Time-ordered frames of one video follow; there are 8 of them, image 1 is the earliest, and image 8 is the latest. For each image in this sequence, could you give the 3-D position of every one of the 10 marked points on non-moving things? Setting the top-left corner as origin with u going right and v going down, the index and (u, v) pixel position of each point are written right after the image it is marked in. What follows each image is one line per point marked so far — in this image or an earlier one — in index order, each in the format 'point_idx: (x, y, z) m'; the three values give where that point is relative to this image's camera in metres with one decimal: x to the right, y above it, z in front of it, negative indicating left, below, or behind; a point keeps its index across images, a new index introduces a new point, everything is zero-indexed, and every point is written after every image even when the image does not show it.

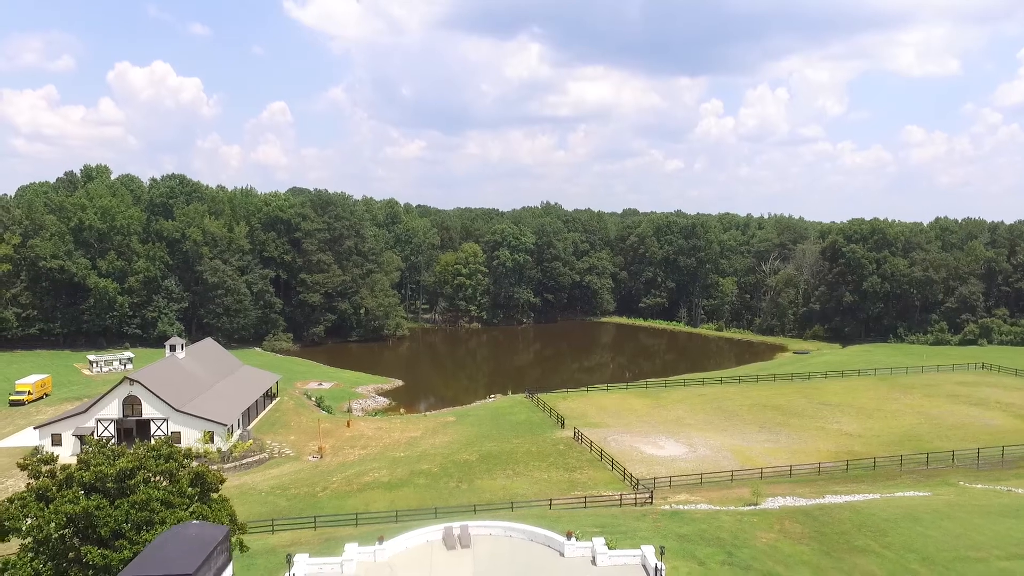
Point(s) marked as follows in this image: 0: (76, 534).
0: (-10.5, -5.9, +15.2) m
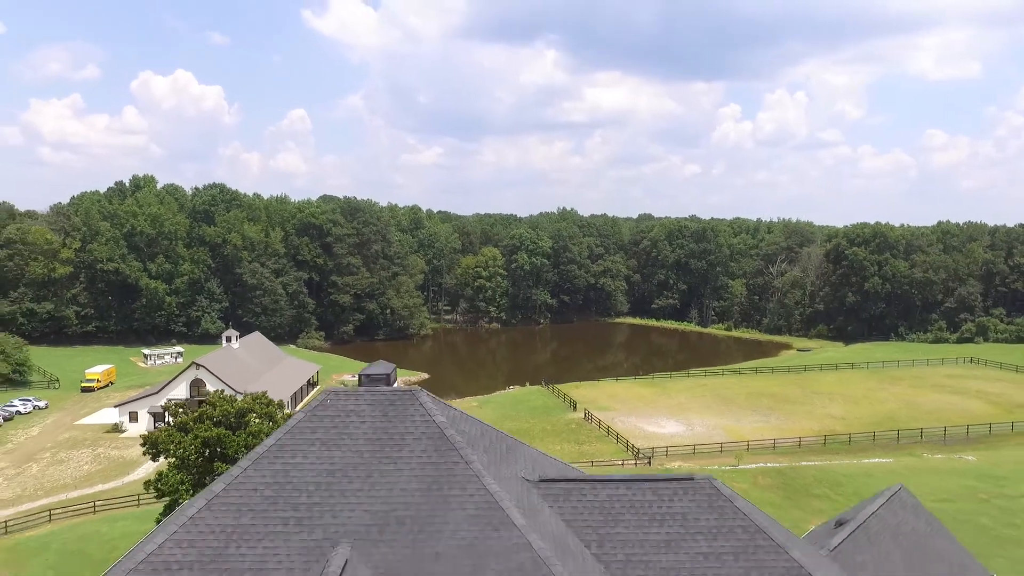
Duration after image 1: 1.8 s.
0: (-9.9, -5.5, +20.7) m
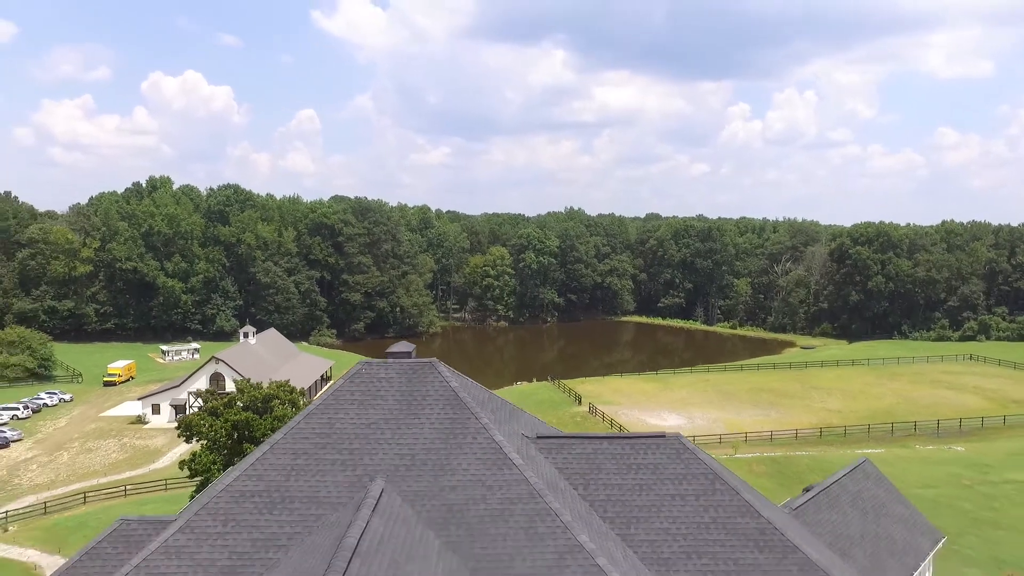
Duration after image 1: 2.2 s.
0: (-9.8, -5.3, +22.4) m
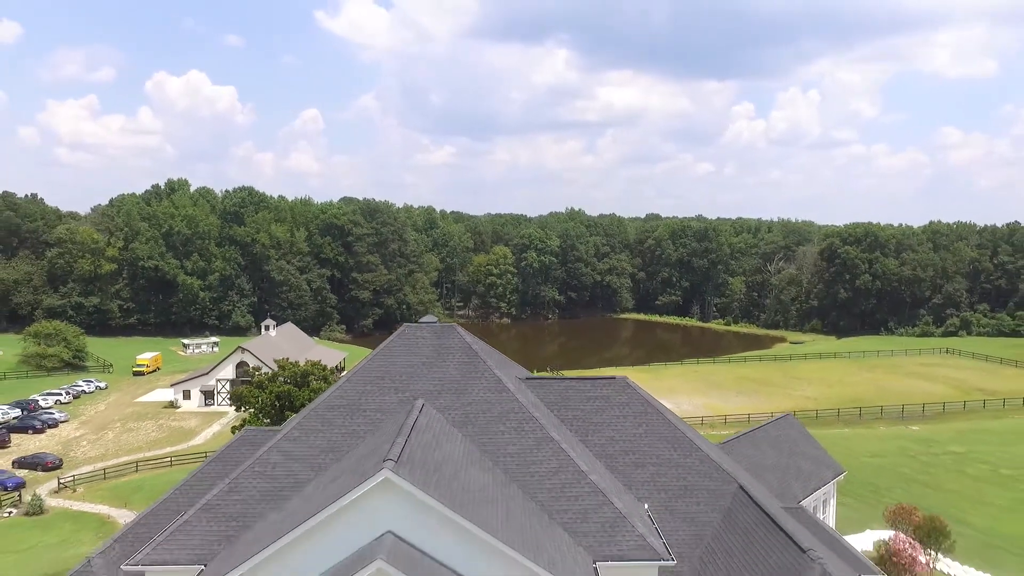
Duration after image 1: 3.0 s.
0: (-9.8, -5.0, +26.5) m
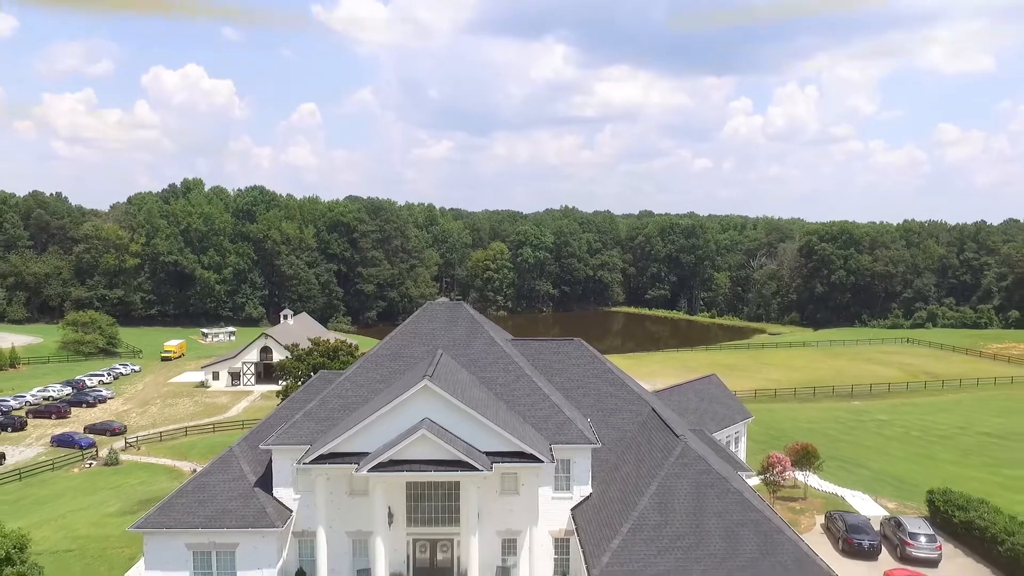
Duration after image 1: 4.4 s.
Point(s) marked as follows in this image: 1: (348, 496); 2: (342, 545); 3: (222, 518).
0: (-10.1, -4.6, +32.5) m
1: (-4.1, -5.2, +15.8) m
2: (-4.3, -6.5, +15.8) m
3: (-7.0, -5.5, +15.1) m
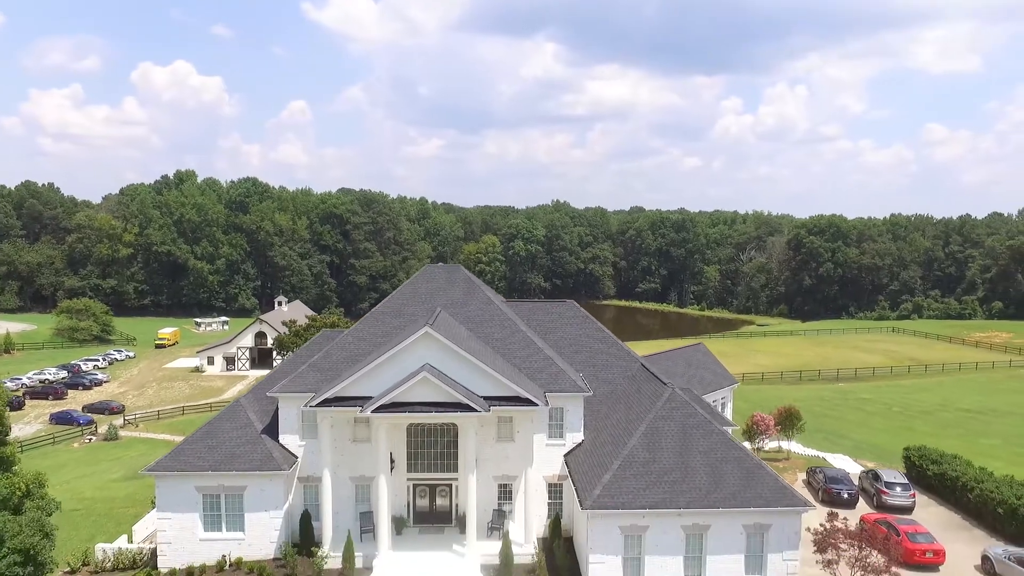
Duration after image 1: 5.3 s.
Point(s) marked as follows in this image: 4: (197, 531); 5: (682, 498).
0: (-10.5, -3.4, +33.1) m
1: (-4.2, -4.0, +16.5) m
2: (-4.4, -5.3, +16.5) m
3: (-7.1, -4.4, +15.8) m
4: (-7.9, -6.2, +15.9) m
5: (+3.8, -4.7, +13.9) m
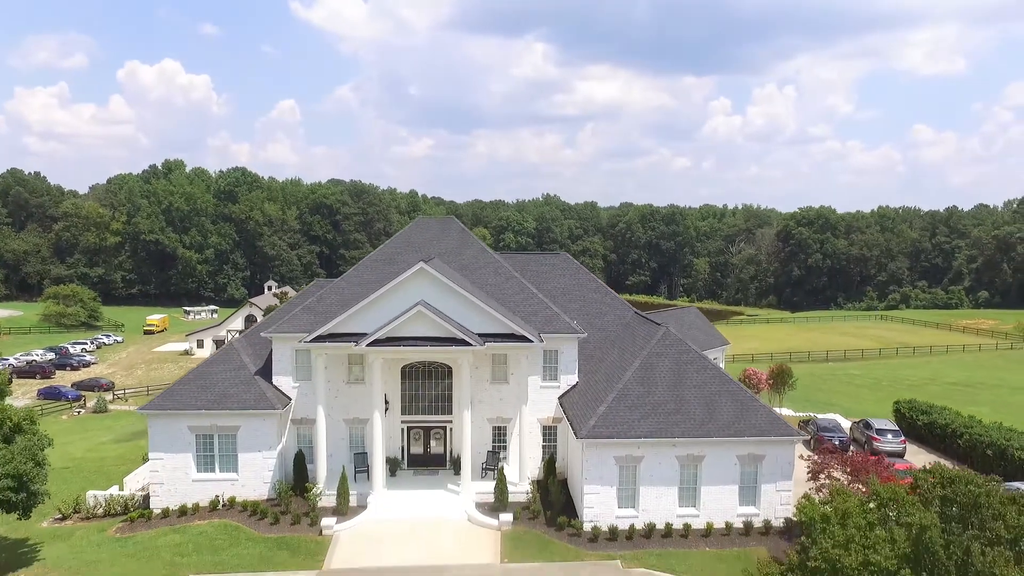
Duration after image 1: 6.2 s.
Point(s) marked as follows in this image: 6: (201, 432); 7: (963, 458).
0: (-10.9, -1.8, +33.0) m
1: (-4.3, -2.5, +16.5) m
2: (-4.5, -3.8, +16.5) m
3: (-7.2, -2.8, +15.7) m
4: (-8.1, -4.6, +15.8) m
5: (+3.7, -3.1, +14.0) m
6: (-7.8, -3.6, +15.8) m
7: (+13.1, -5.0, +18.4) m
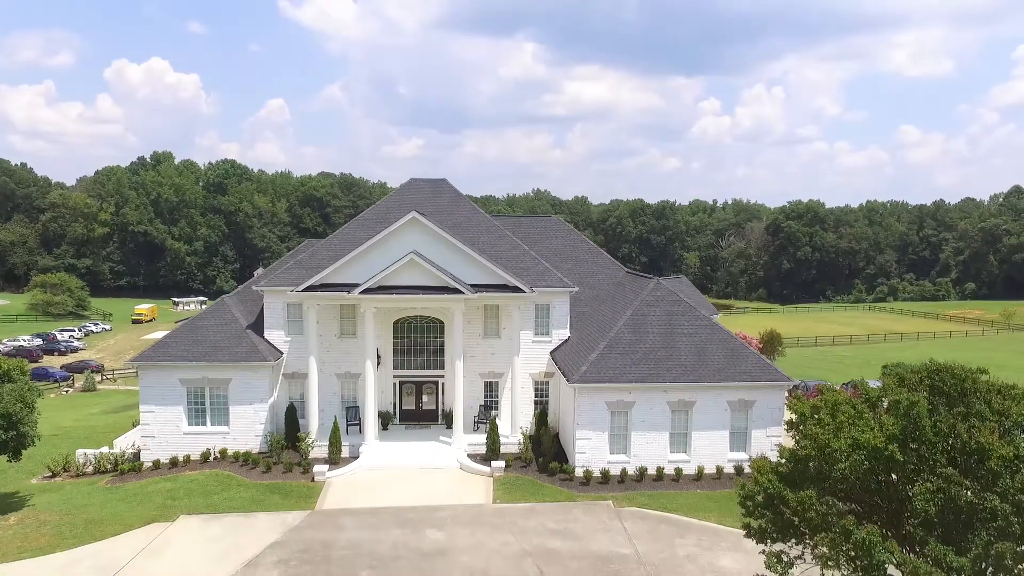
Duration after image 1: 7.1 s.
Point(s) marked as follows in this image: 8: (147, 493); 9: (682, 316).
0: (-11.3, -0.6, +32.9) m
1: (-4.5, -1.3, +16.4) m
2: (-4.7, -2.6, +16.5) m
3: (-7.4, -1.6, +15.7) m
4: (-8.3, -3.4, +15.8) m
5: (+3.5, -1.9, +14.1) m
6: (-8.0, -2.4, +15.8) m
7: (+12.9, -3.7, +18.7) m
8: (-8.0, -4.5, +13.8) m
9: (+4.1, -0.7, +15.3) m
